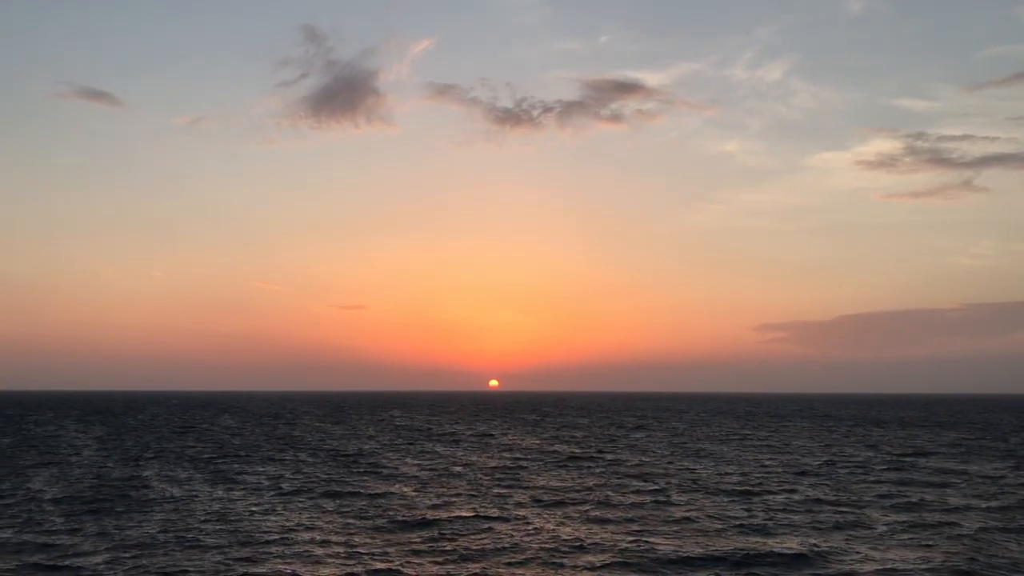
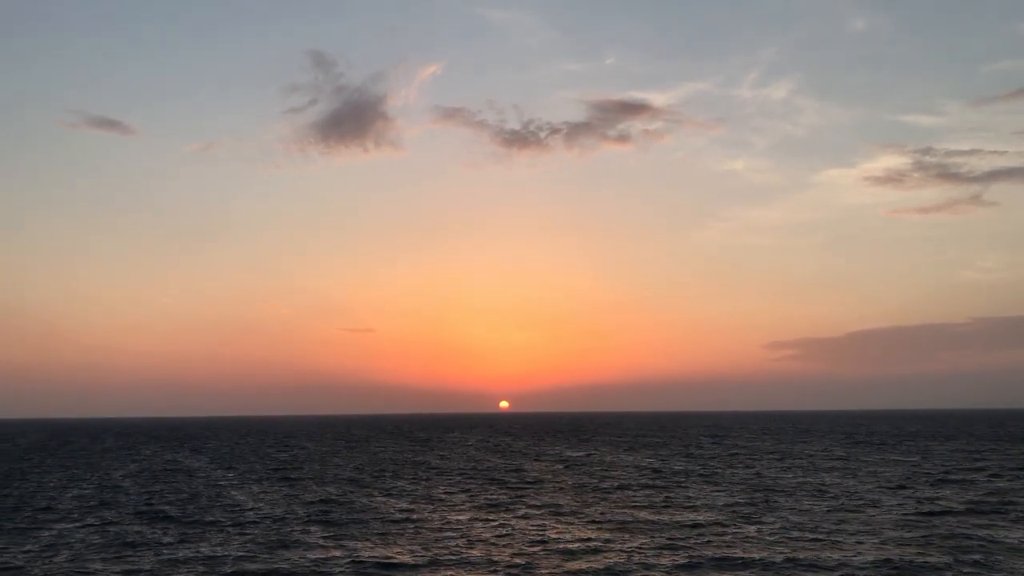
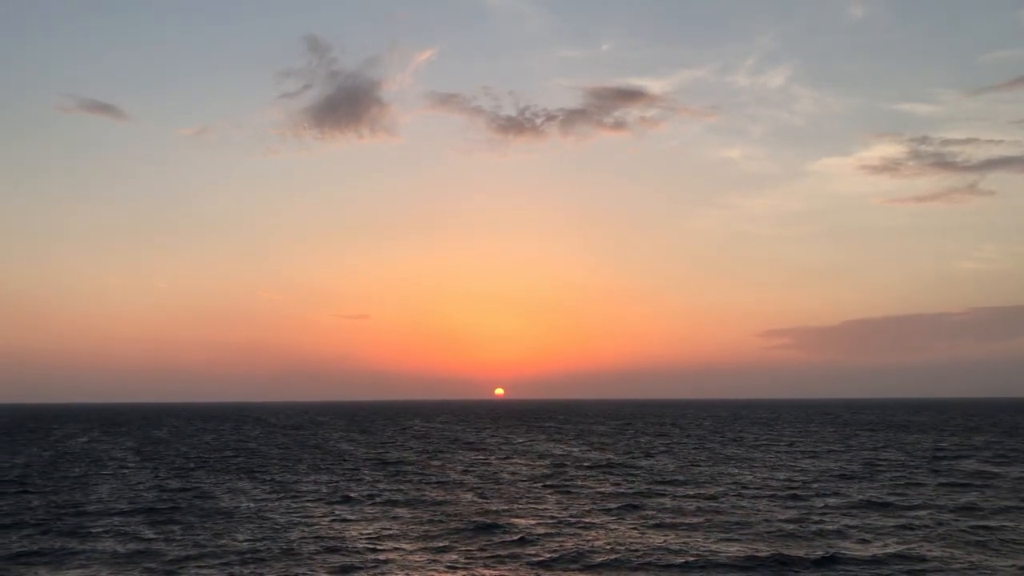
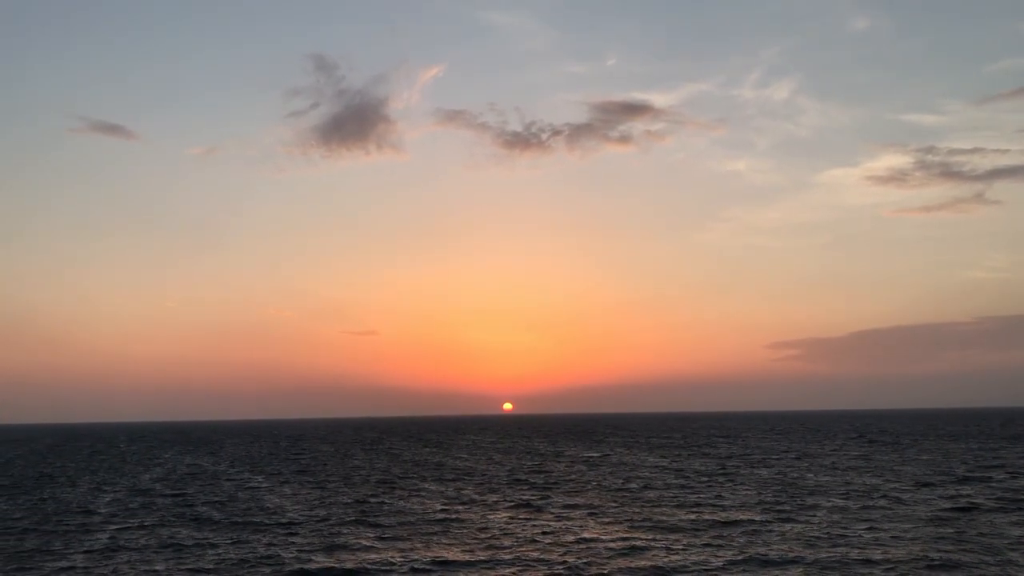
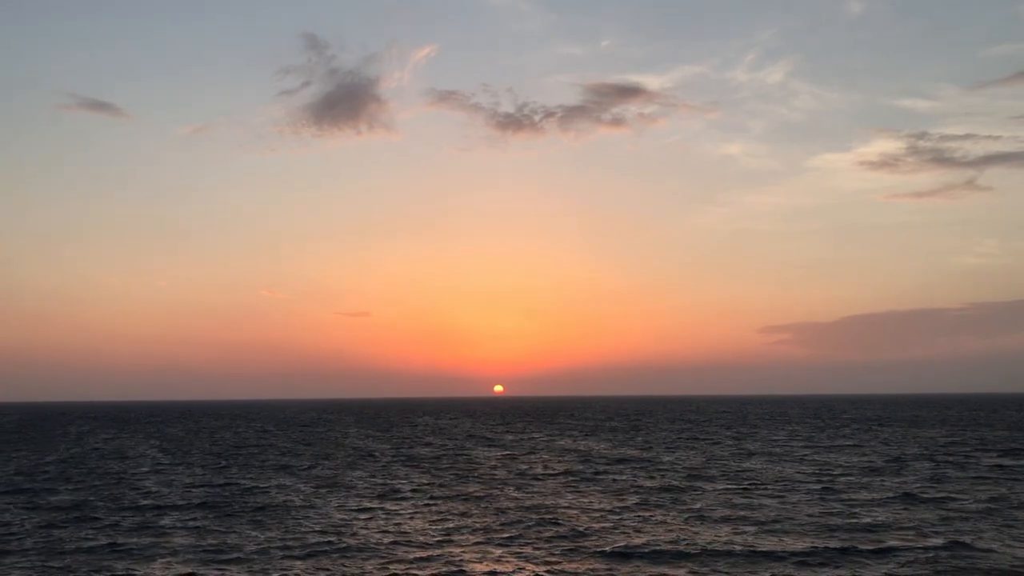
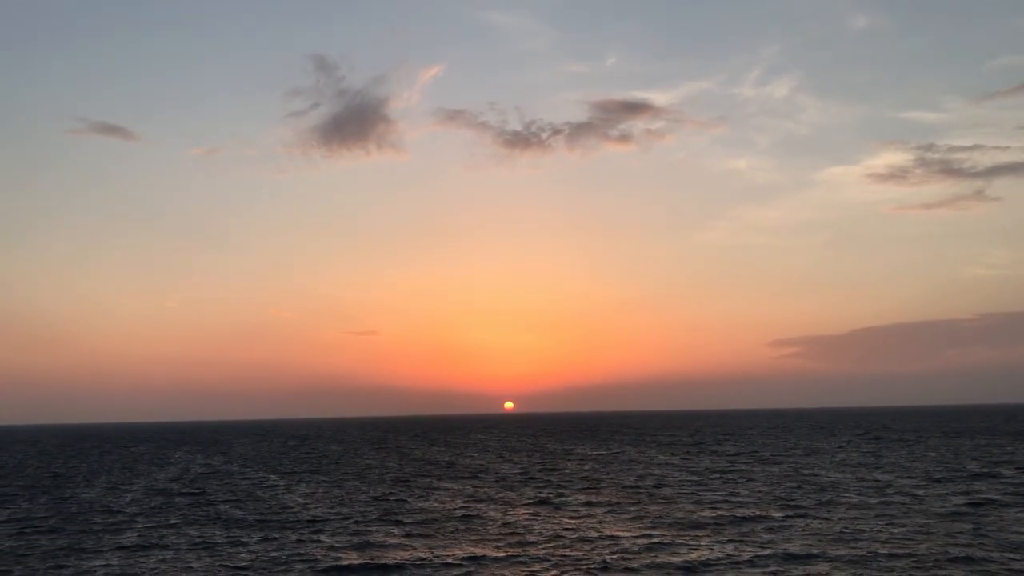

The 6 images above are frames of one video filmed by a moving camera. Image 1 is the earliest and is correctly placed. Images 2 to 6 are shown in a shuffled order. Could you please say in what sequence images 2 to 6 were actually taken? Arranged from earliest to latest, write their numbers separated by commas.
3, 5, 2, 4, 6
